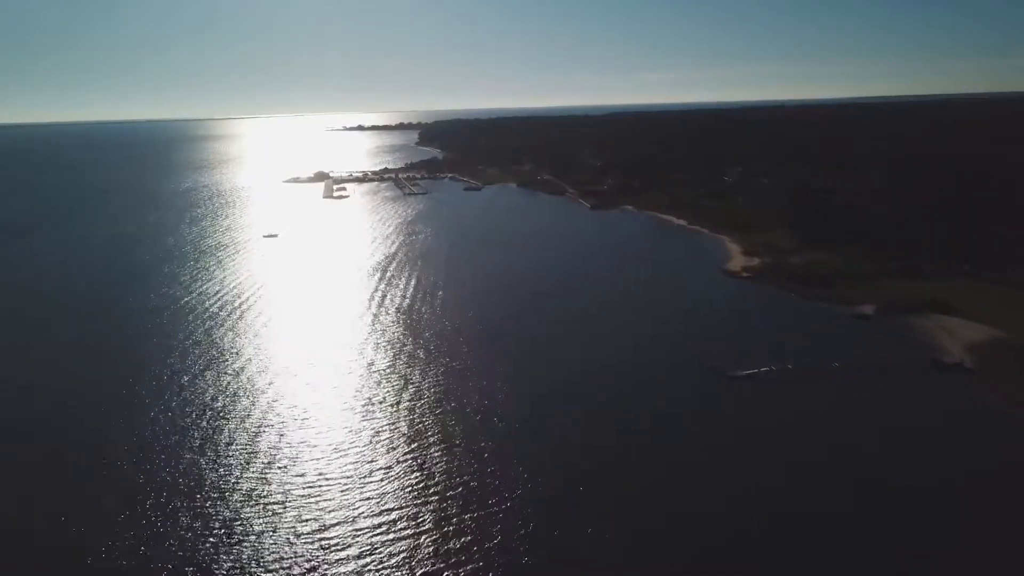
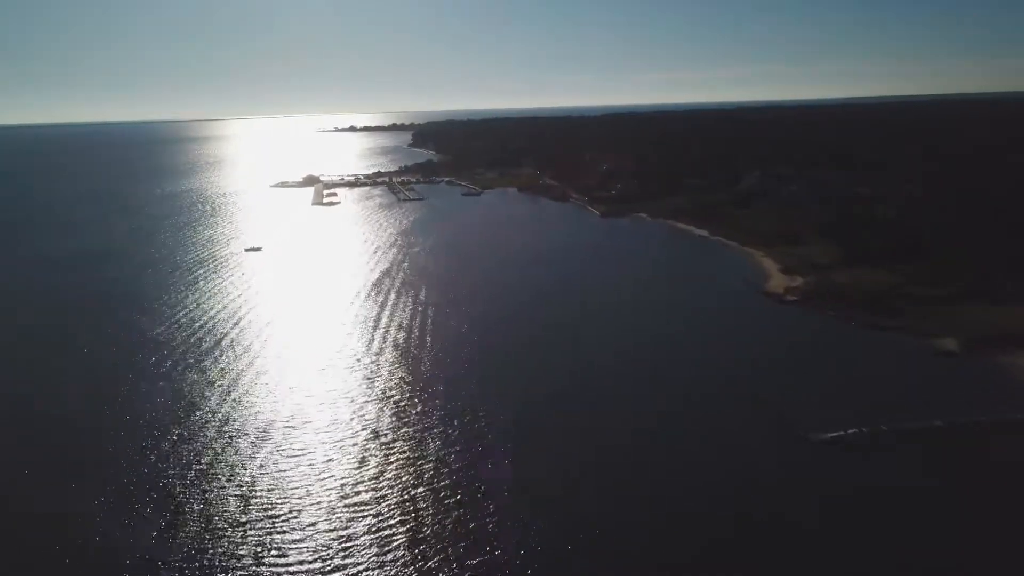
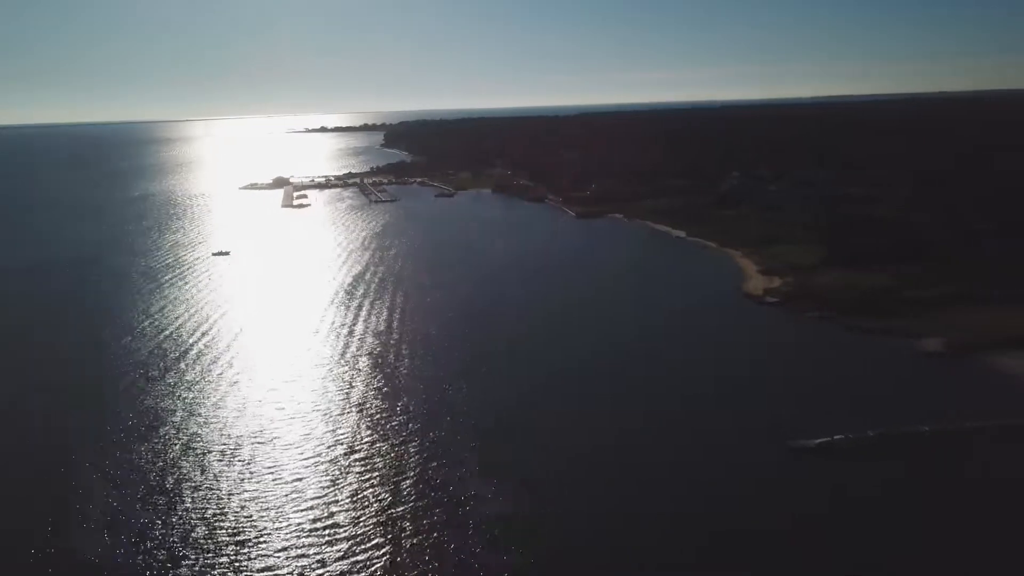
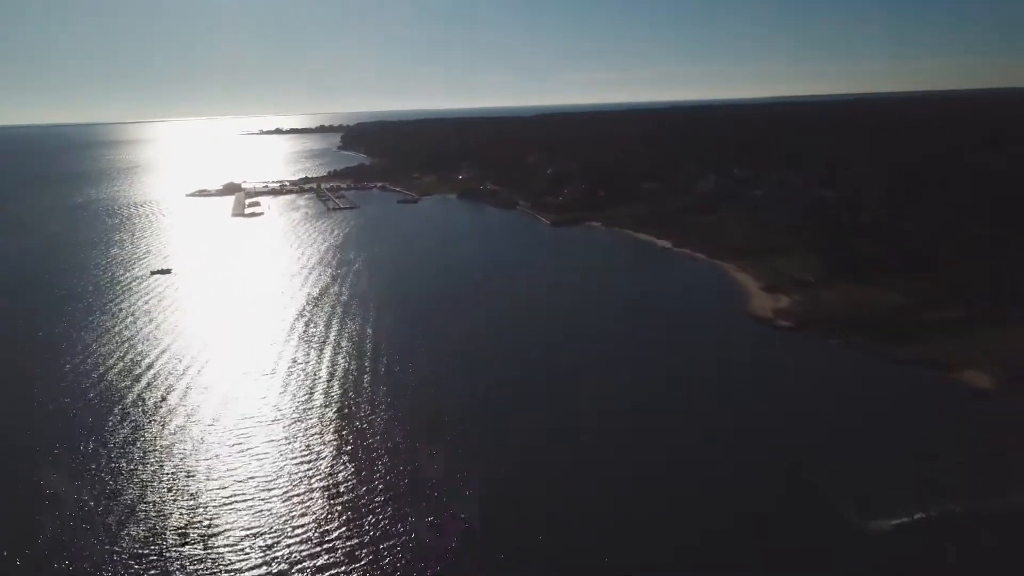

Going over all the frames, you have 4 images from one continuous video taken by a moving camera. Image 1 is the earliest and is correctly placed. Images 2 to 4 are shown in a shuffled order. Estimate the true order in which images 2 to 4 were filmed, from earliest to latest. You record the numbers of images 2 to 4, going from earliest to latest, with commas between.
2, 3, 4
